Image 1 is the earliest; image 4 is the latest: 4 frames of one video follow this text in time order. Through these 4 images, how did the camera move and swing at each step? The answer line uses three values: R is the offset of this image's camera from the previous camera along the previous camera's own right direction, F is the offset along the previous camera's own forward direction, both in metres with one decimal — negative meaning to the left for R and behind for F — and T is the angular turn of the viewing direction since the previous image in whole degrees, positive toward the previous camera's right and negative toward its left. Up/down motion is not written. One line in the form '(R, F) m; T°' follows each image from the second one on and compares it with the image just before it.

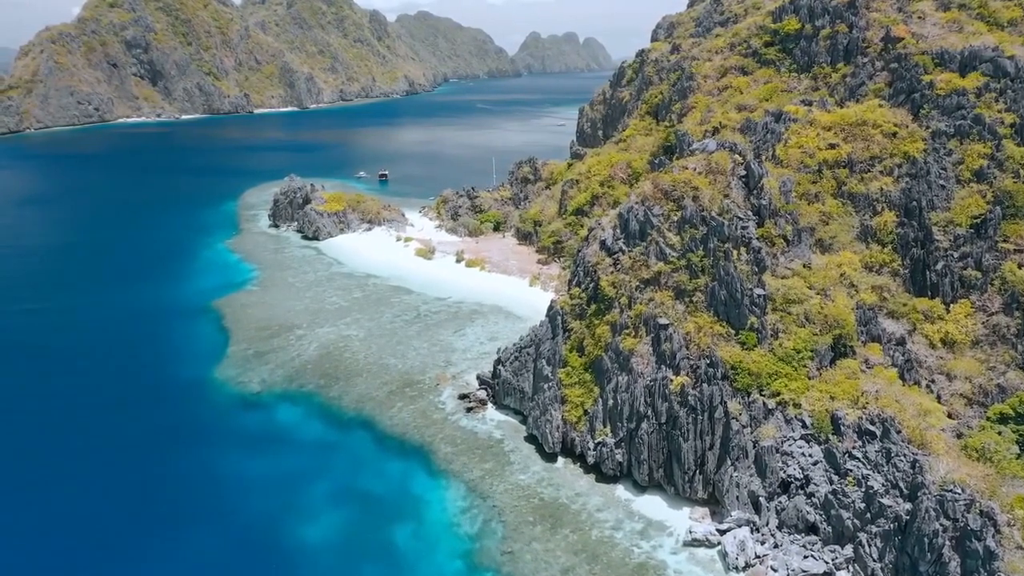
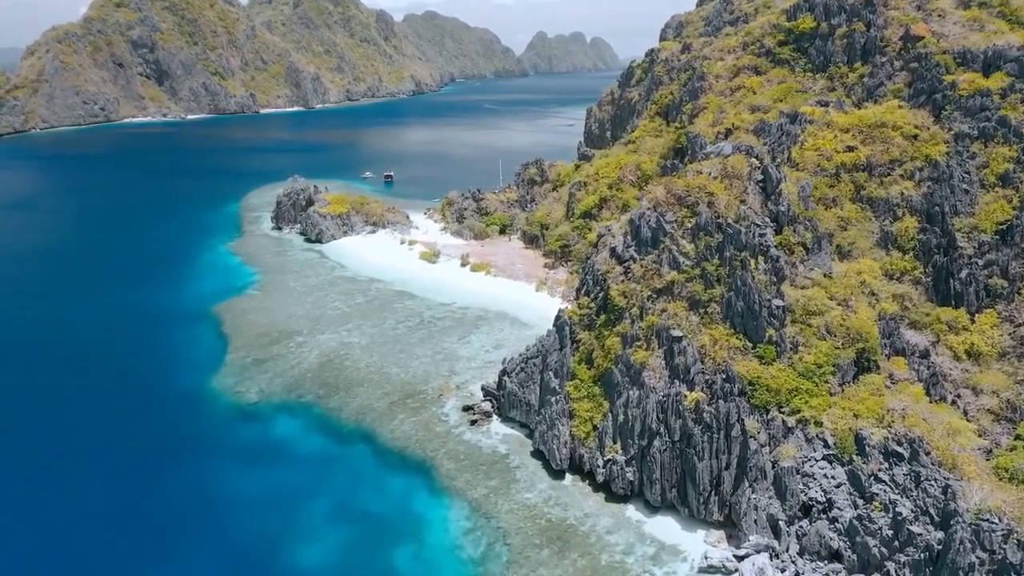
(0.0, +1.5) m; 0°
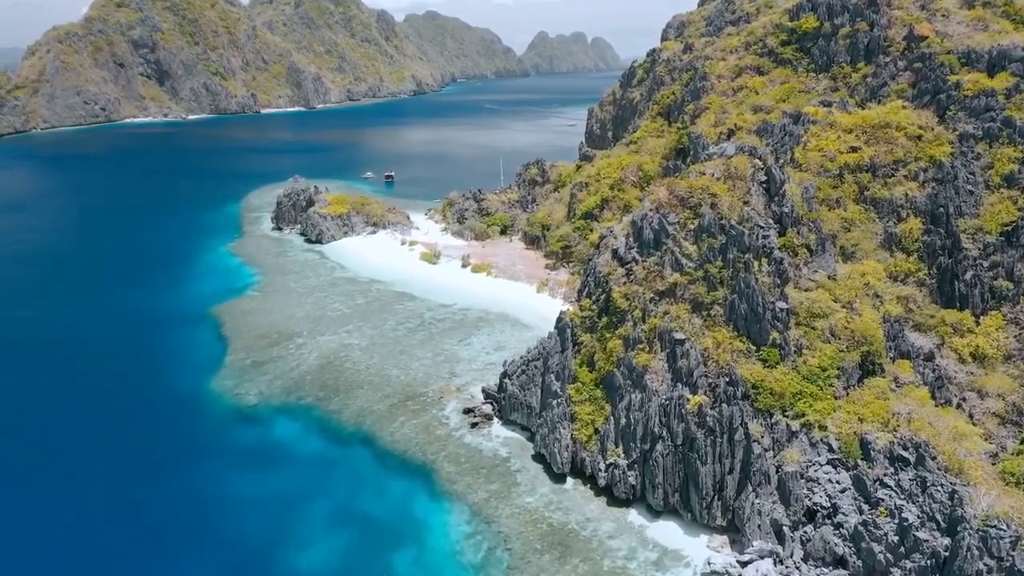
(0.0, +0.3) m; 0°
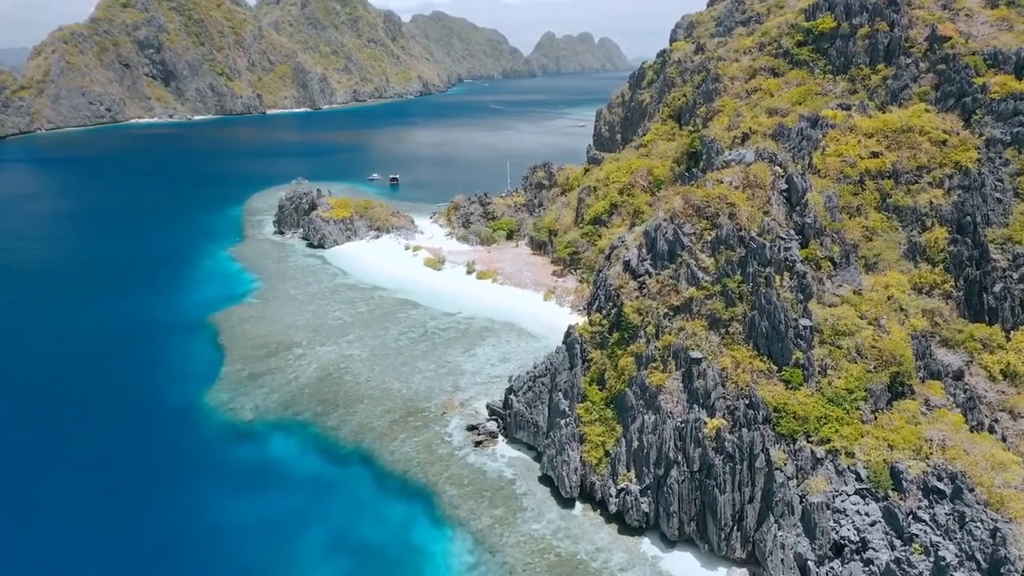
(0.0, +1.8) m; 0°
